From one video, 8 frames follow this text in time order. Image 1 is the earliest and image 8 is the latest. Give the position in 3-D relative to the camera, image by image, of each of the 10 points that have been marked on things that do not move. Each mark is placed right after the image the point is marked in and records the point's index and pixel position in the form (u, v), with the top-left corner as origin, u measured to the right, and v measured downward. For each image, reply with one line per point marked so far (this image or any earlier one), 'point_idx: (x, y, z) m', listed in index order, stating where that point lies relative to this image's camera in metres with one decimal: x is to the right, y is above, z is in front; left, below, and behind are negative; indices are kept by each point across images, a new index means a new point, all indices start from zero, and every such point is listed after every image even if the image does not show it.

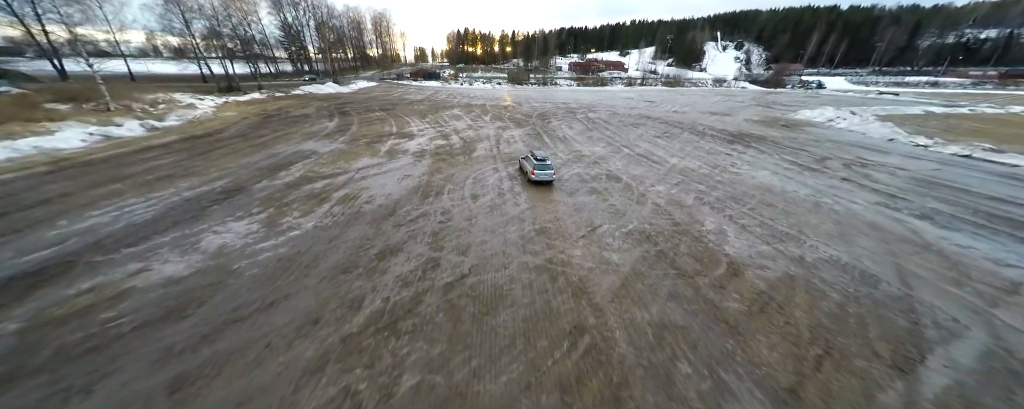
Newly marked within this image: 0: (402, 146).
0: (-7.6, +4.0, +18.8) m
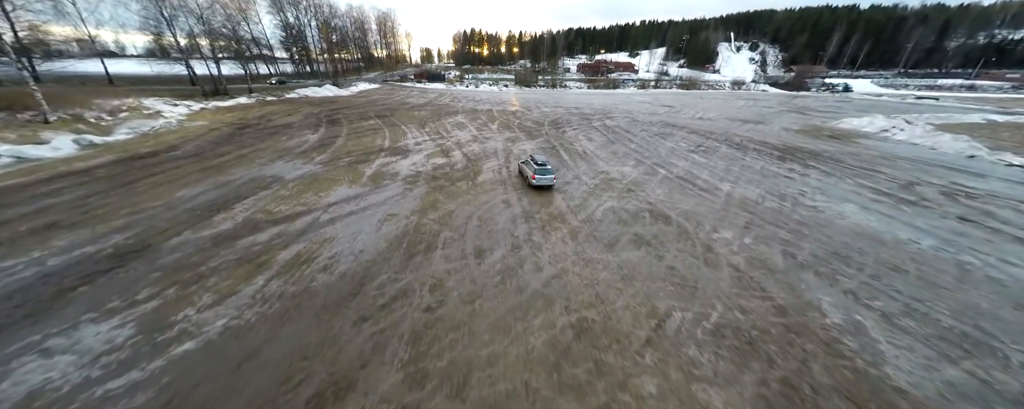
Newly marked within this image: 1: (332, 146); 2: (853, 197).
0: (-6.8, +2.2, +15.5) m
1: (-11.8, +3.7, +17.9) m
2: (+17.9, +0.4, +14.4) m
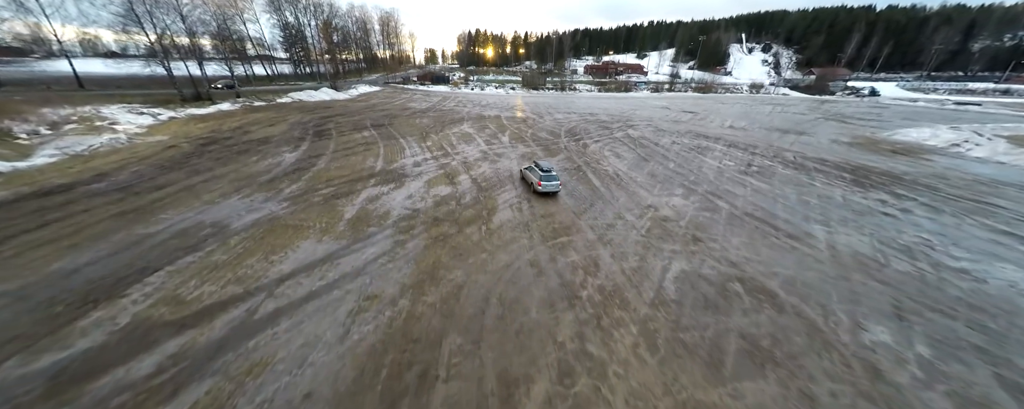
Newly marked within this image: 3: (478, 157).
0: (-5.8, +0.2, +12.0) m
1: (-10.7, +1.8, +14.5) m
2: (+18.9, -1.8, +10.6) m
3: (-2.5, +3.3, +19.5) m
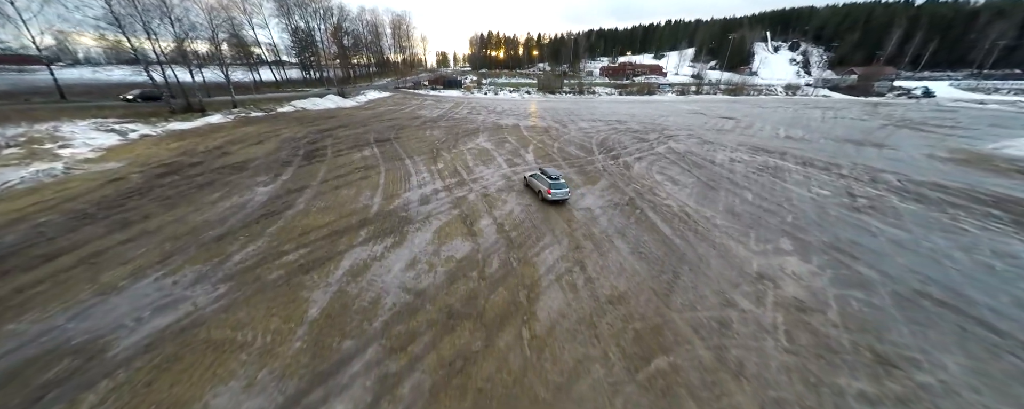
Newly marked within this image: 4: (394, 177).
0: (-4.3, -2.1, +8.1) m
1: (-9.1, -0.5, +10.8) m
2: (+20.3, -4.1, +5.8) m
3: (-0.7, +1.0, +15.5) m
4: (-6.8, +1.6, +15.8) m
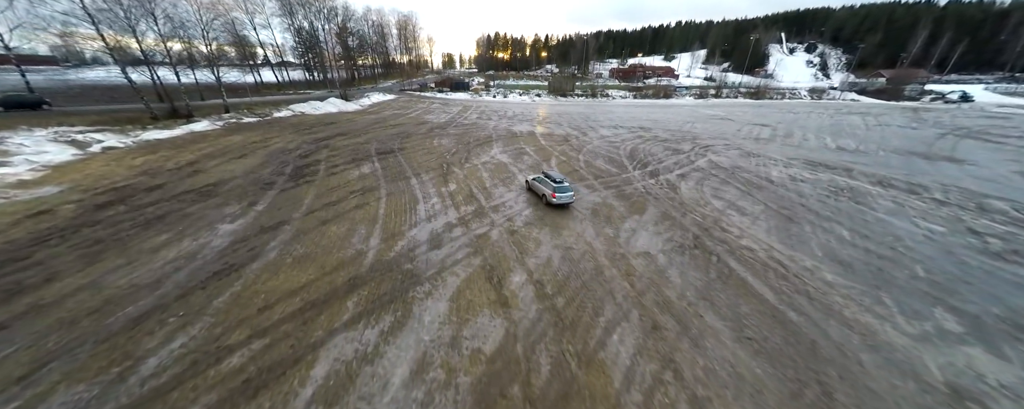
0: (-3.0, -3.6, +5.1) m
1: (-7.8, -2.0, +7.9) m
2: (+21.6, -5.9, +2.5) m
3: (+0.7, -0.6, +12.4) m
4: (-5.4, 0.0, +12.8) m
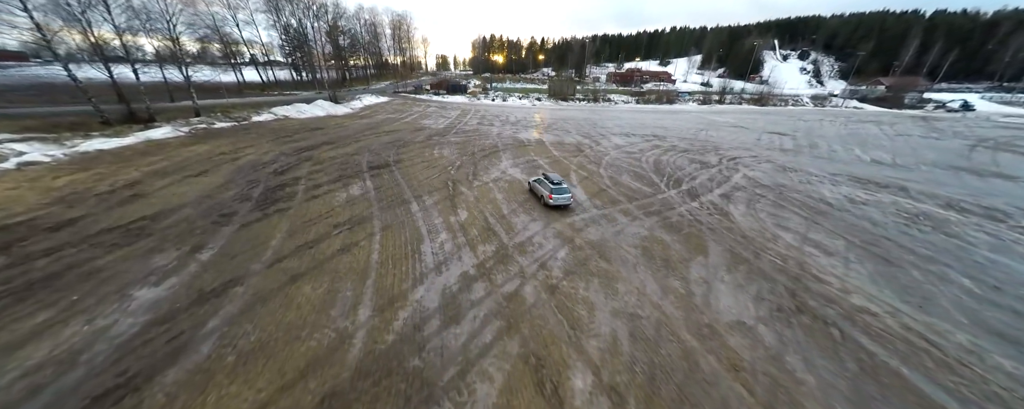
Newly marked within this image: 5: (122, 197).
0: (-1.6, -5.0, +2.1) m
1: (-6.5, -3.4, +4.8) m
2: (+23.0, -7.3, 0.0) m
3: (+1.9, -2.1, +9.6) m
4: (-4.2, -1.5, +9.8) m
5: (-16.7, +0.5, +11.6) m
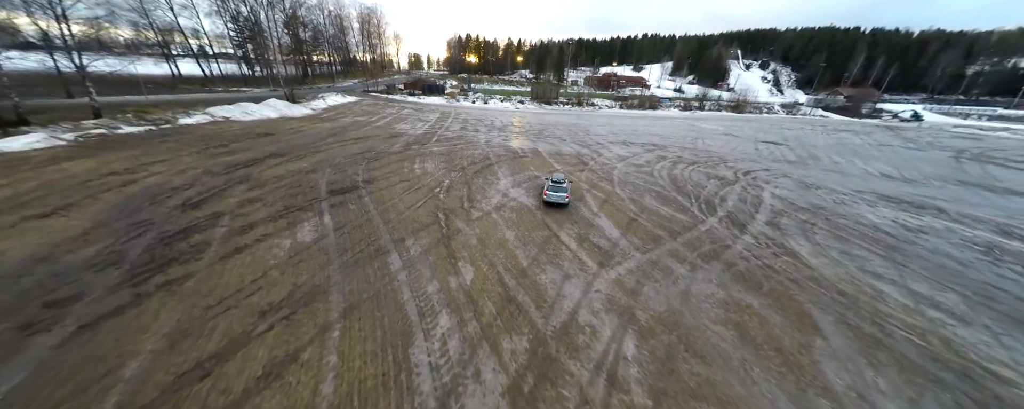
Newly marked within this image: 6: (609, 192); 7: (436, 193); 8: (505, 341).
0: (+0.2, -6.7, -1.7) m
1: (-4.9, -5.1, +0.5) m
2: (+24.9, -8.6, -1.7) m
3: (+3.0, -3.7, +6.0) m
4: (-3.1, -3.2, +5.7) m
5: (-15.7, -1.4, +6.5) m
6: (+6.3, +0.8, +17.1) m
7: (-4.2, +0.9, +15.2) m
8: (-0.1, -3.2, +6.6) m
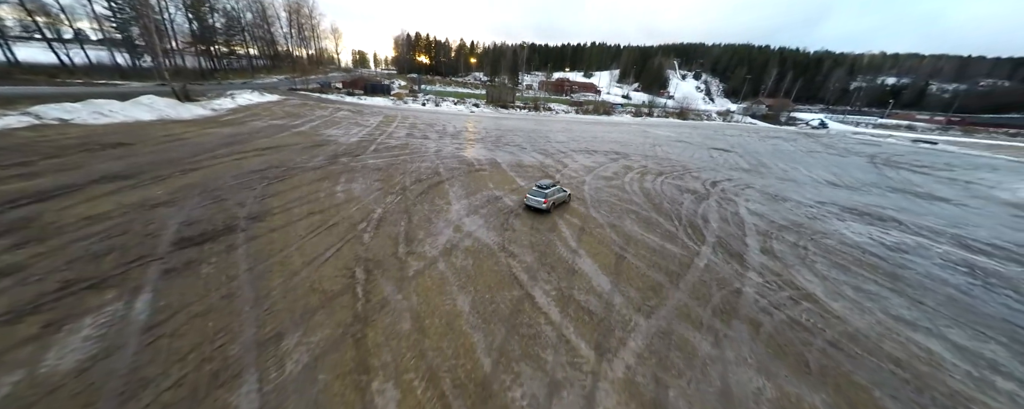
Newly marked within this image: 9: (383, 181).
0: (+1.0, -8.0, -5.3) m
1: (-4.4, -6.7, -3.8) m
2: (+25.5, -9.1, -1.7) m
3: (+2.6, -5.1, +2.8) m
4: (-3.4, -4.7, +1.7) m
5: (-16.1, -3.4, +0.5) m
6: (+4.0, -0.6, +14.3) m
7: (-6.1, -0.9, +10.9) m
8: (-0.7, -4.7, +2.9) m
9: (-7.8, +1.5, +16.3) m
